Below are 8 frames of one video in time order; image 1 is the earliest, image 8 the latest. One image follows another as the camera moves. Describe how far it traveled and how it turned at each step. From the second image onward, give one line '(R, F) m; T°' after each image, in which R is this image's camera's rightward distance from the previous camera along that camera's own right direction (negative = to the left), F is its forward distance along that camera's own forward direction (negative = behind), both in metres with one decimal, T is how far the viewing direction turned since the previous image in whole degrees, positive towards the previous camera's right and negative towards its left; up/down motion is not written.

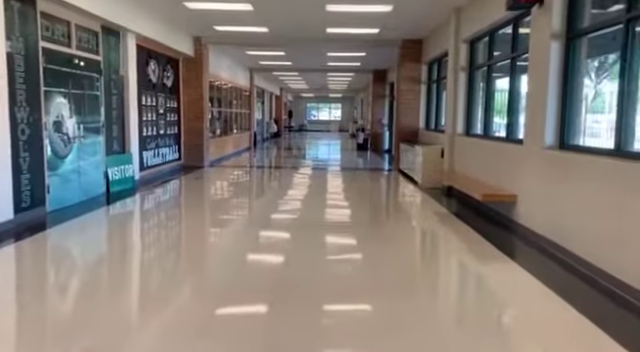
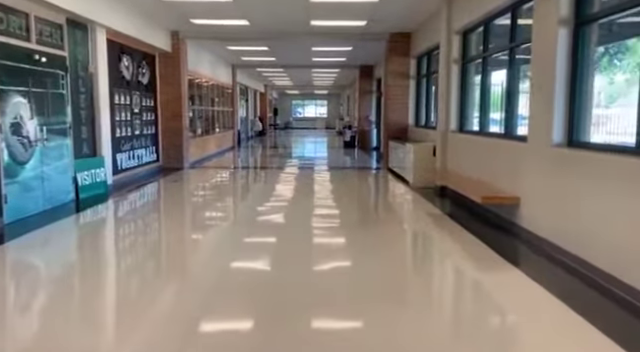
(0.0, +0.5) m; +1°
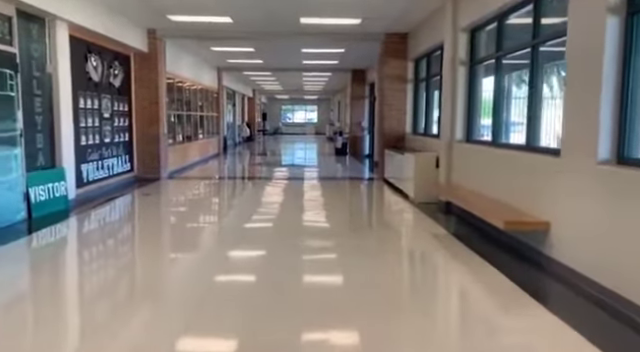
(0.0, +0.9) m; +1°
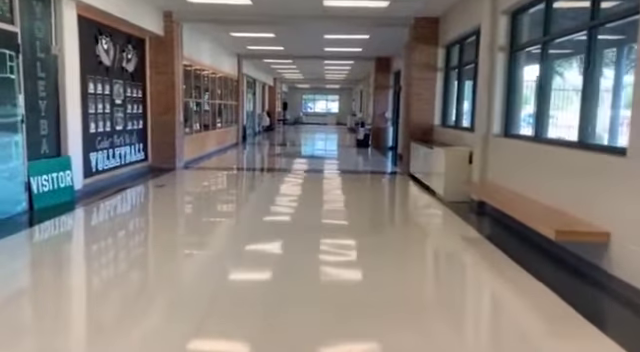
(0.0, +0.5) m; -2°
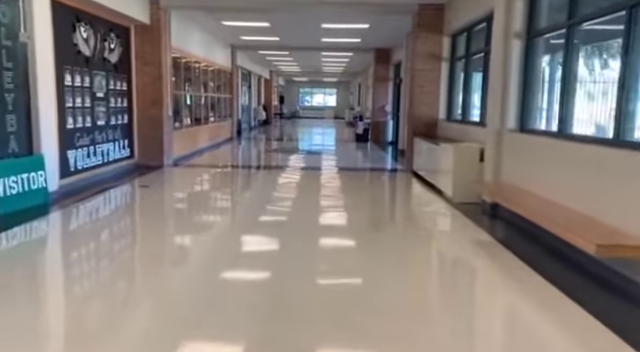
(0.0, +0.6) m; 0°
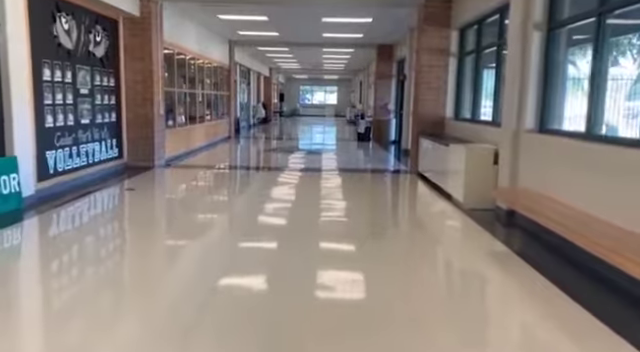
(0.0, +0.5) m; 0°
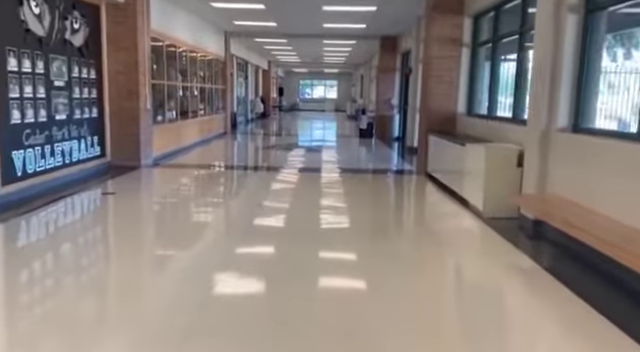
(0.0, +0.7) m; 0°
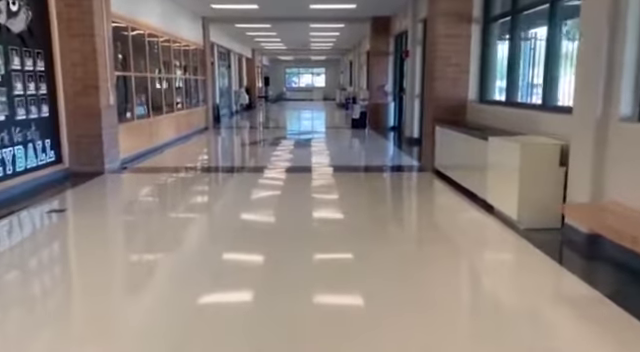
(0.0, +1.0) m; +1°
